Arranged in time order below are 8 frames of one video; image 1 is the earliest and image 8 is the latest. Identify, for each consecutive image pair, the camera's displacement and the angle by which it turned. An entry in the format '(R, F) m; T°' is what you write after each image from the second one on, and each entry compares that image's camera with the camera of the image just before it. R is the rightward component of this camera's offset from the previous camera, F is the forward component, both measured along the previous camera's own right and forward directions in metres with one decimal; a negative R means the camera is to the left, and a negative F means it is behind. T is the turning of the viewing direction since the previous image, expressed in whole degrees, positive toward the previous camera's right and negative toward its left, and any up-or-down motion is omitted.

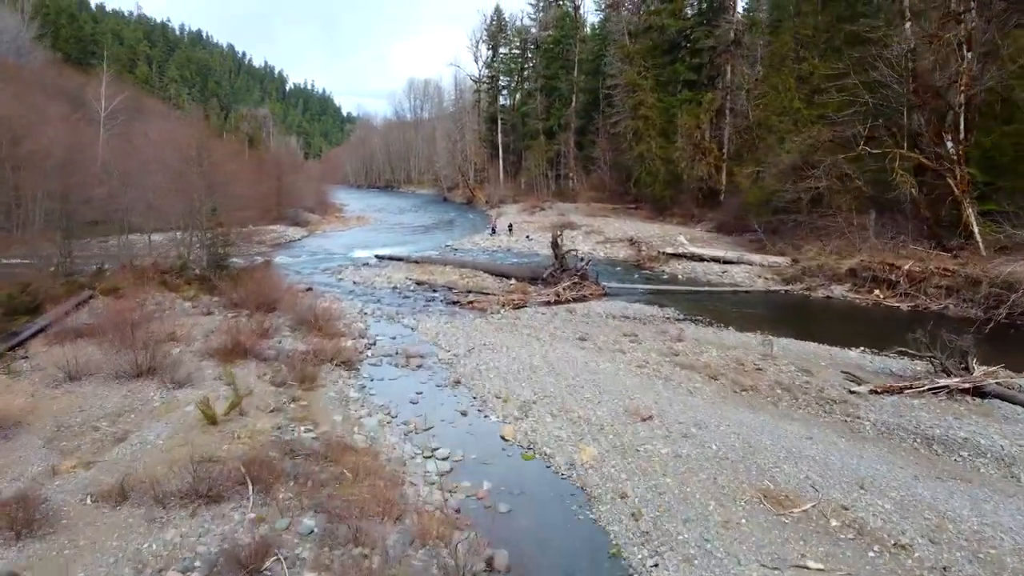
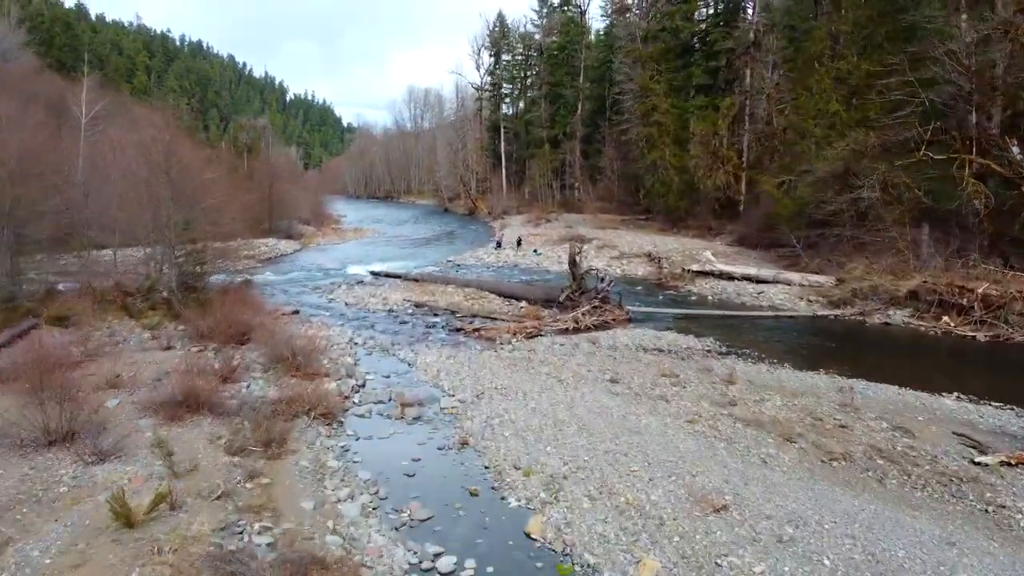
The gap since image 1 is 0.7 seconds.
(-0.2, +2.3) m; 0°
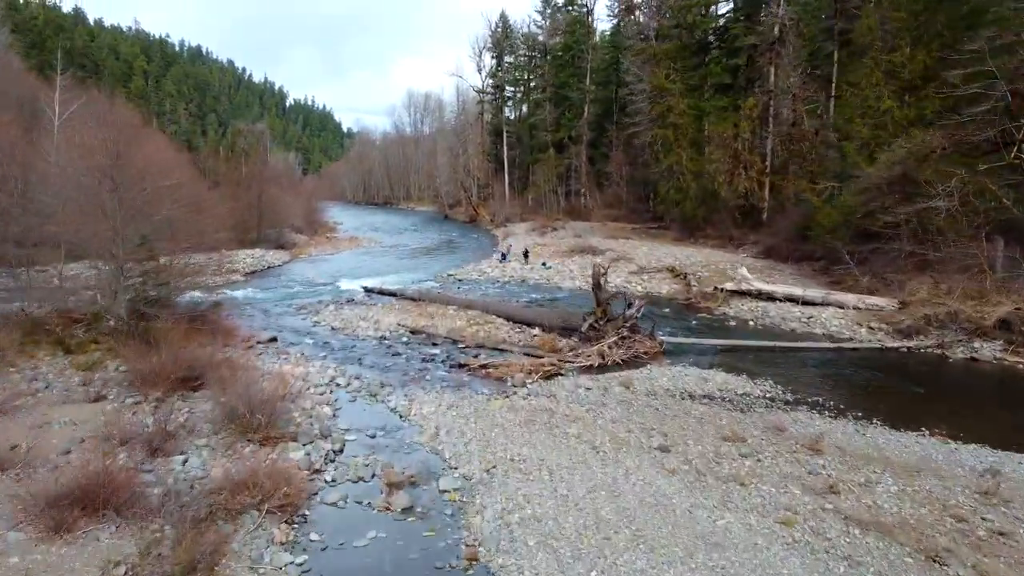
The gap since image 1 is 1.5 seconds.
(-0.2, +2.6) m; 0°
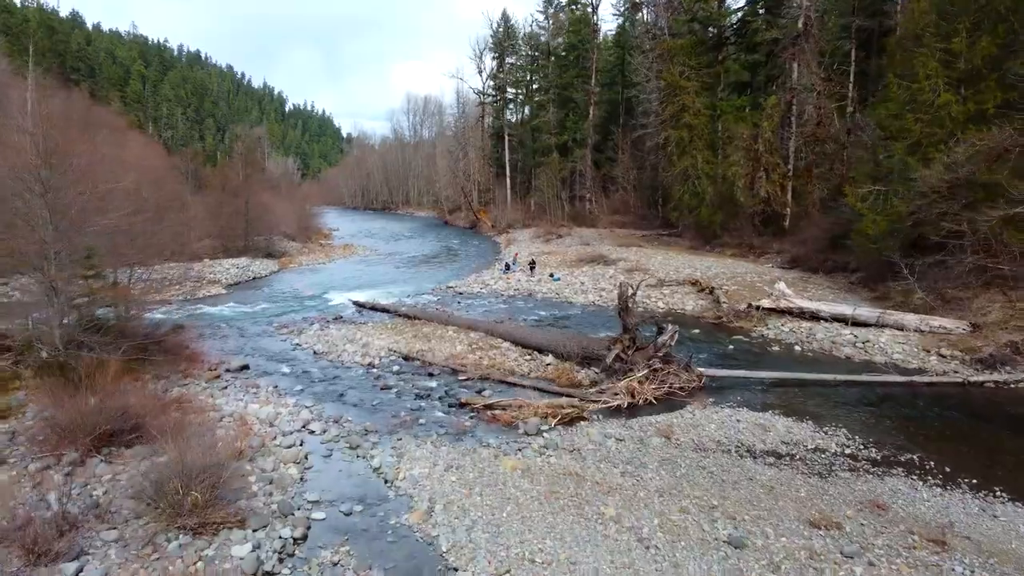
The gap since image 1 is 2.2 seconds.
(-0.2, +2.3) m; 0°
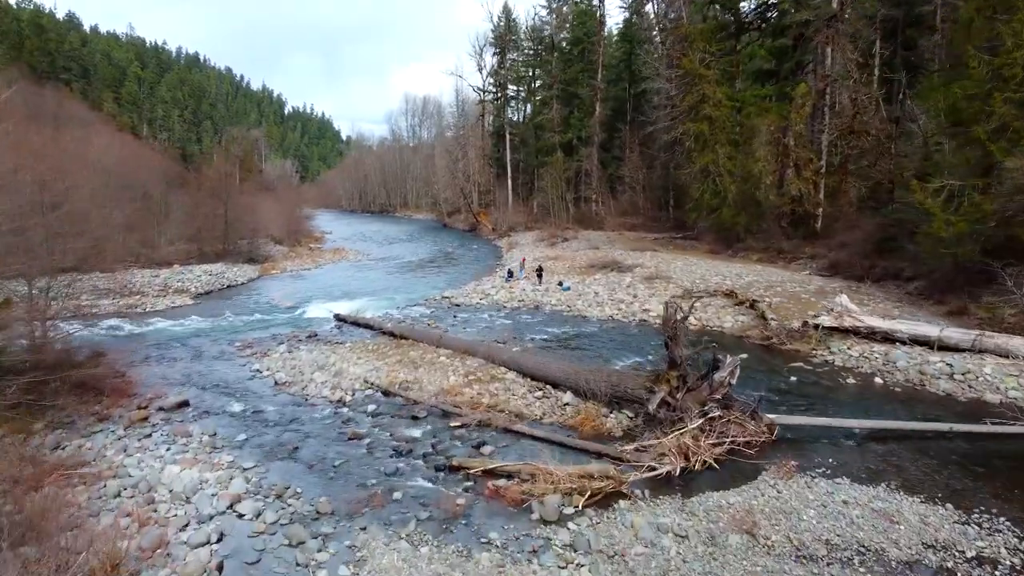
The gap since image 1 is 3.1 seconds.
(-0.1, +3.0) m; 0°
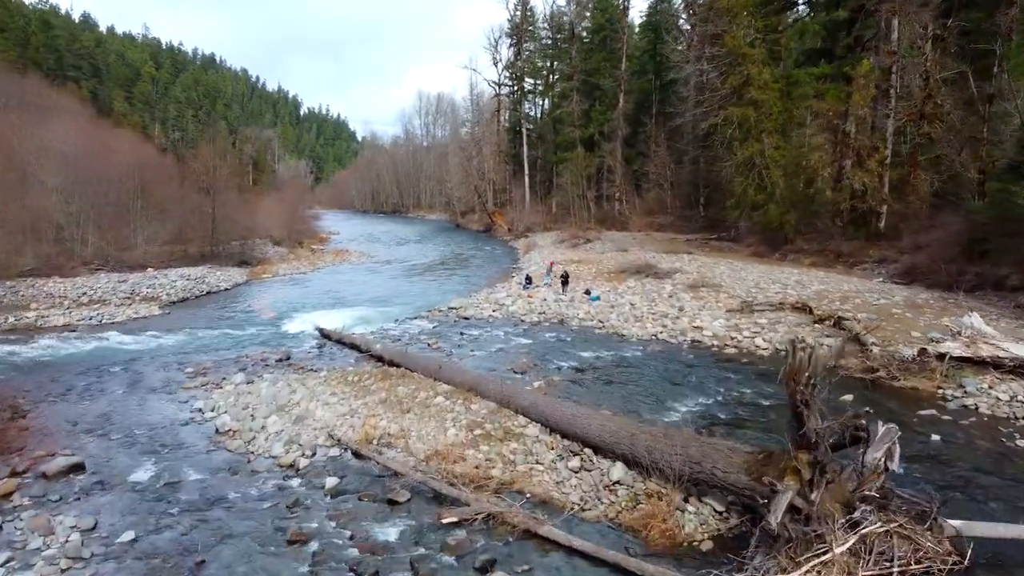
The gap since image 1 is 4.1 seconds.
(-0.1, +3.4) m; -1°
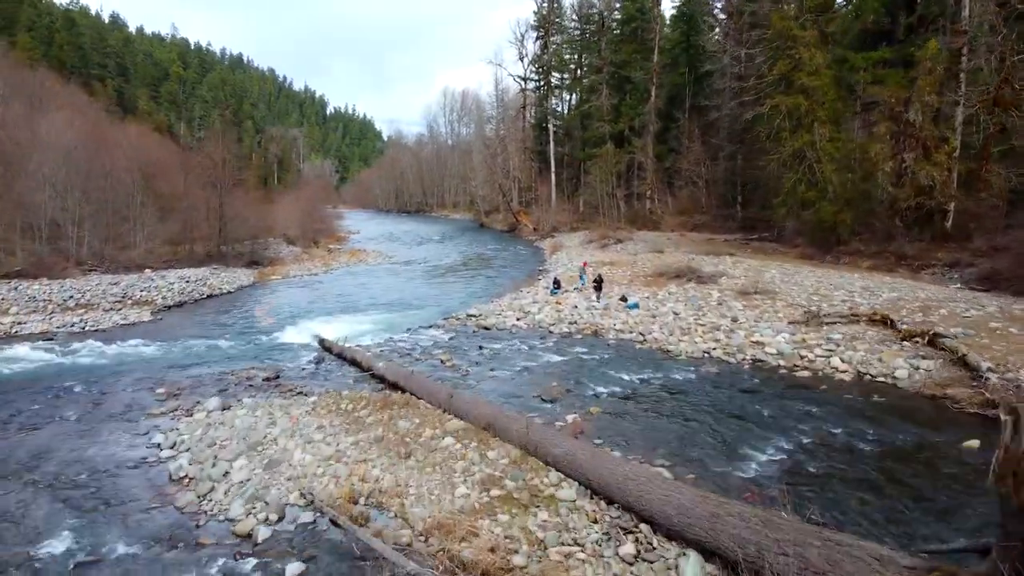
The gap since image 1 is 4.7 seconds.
(0.0, +2.1) m; -2°
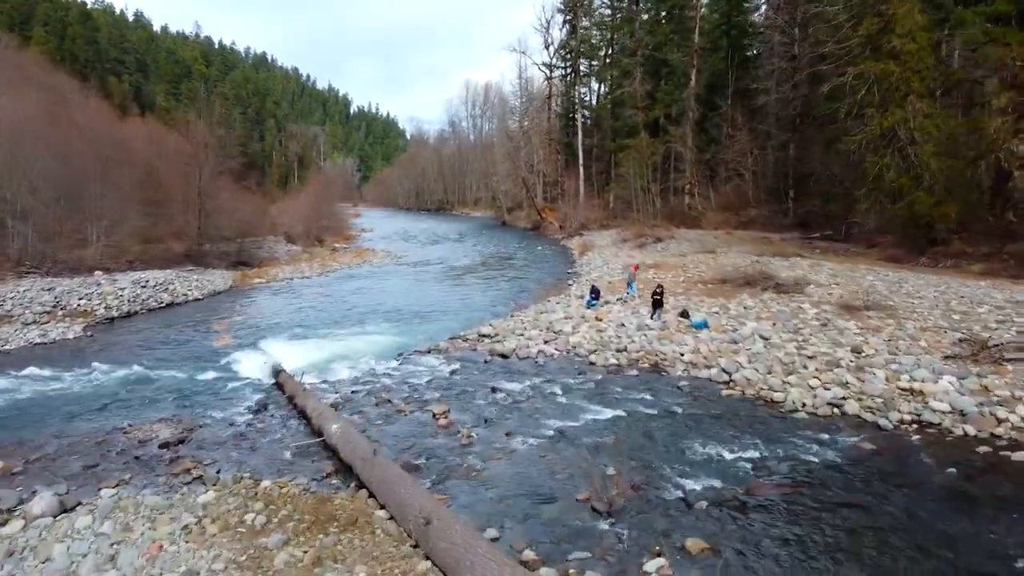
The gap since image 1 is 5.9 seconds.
(0.0, +4.1) m; -2°
